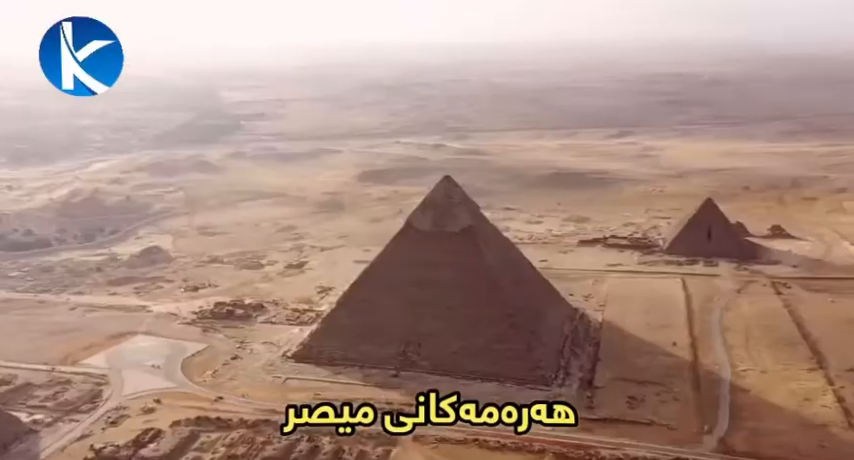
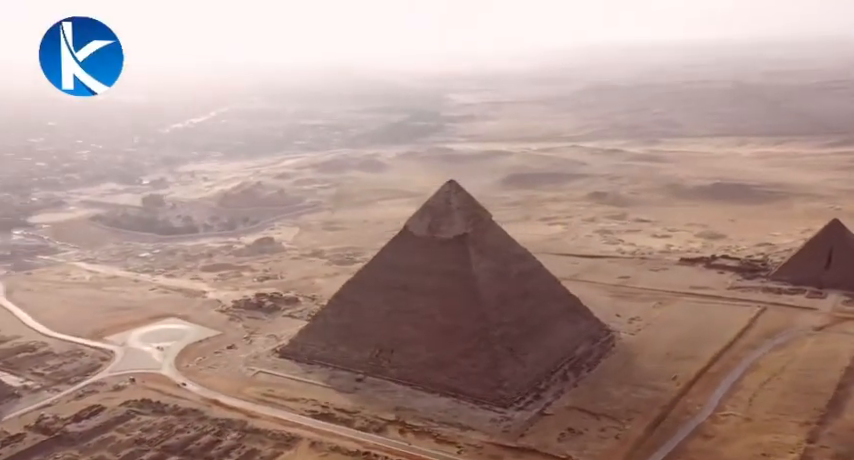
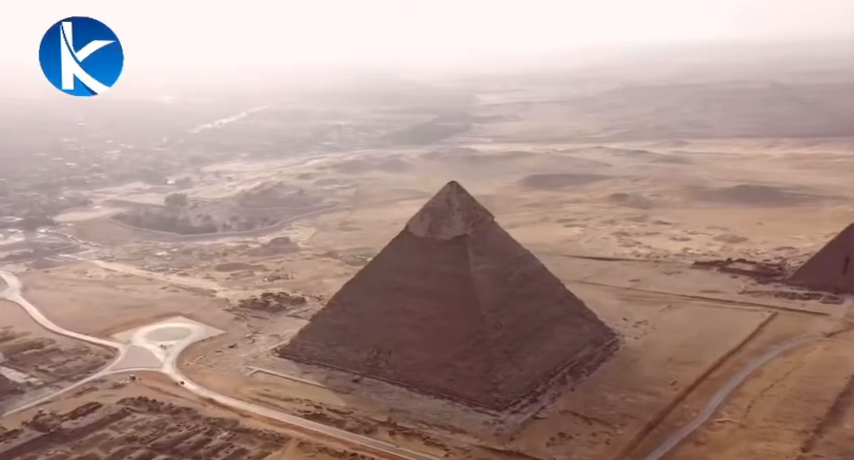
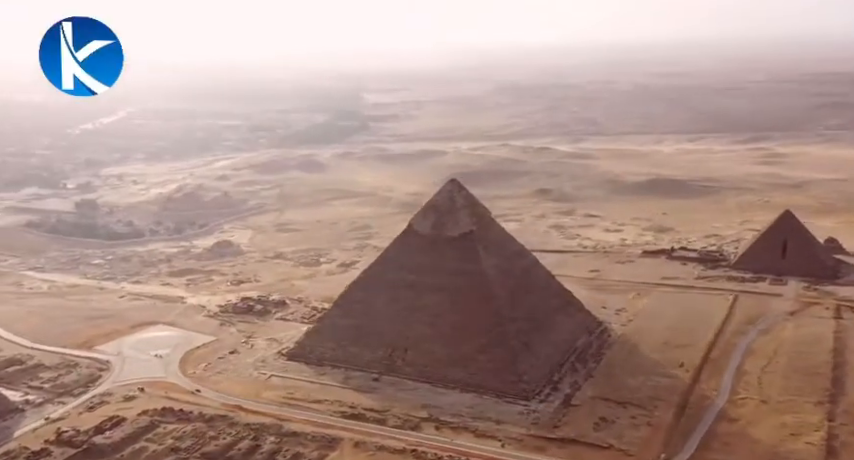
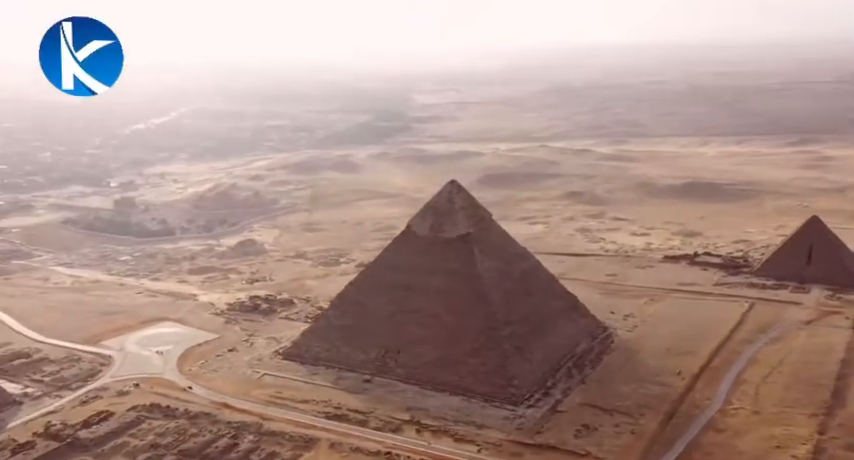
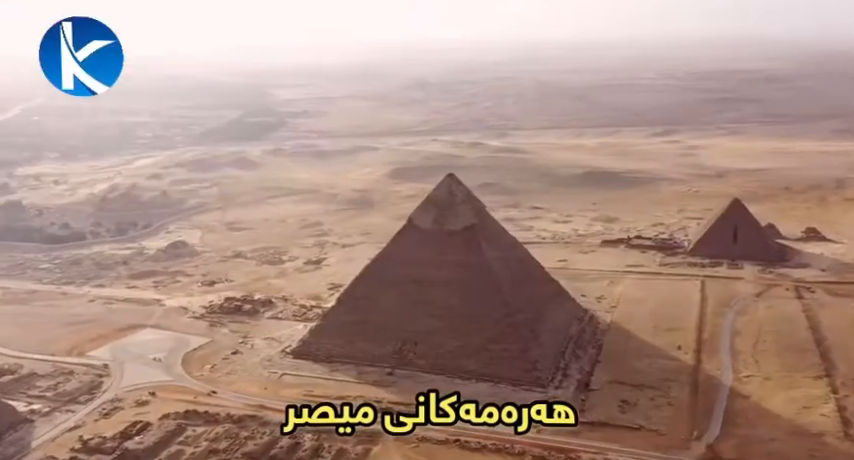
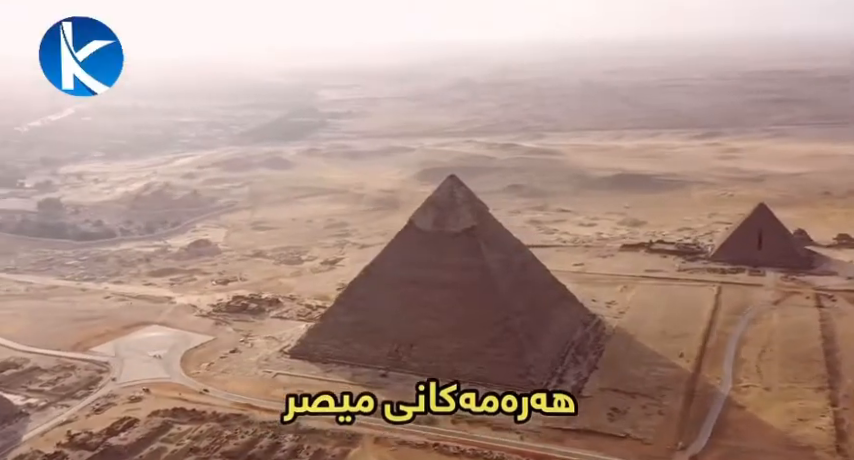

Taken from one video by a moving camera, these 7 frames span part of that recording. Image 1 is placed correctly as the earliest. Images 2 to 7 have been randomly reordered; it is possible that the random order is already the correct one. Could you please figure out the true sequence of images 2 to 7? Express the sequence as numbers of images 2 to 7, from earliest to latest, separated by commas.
6, 7, 4, 5, 2, 3
